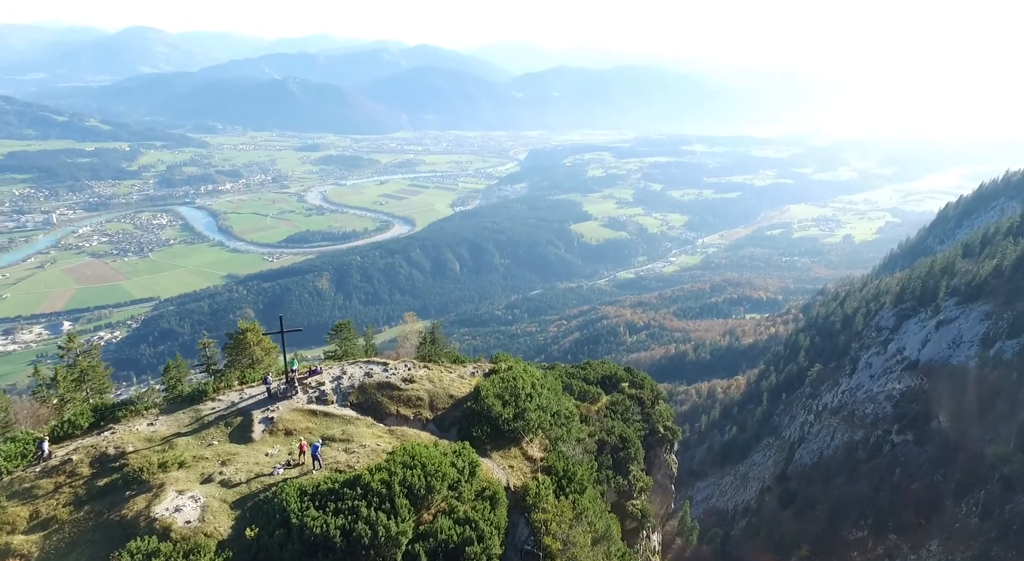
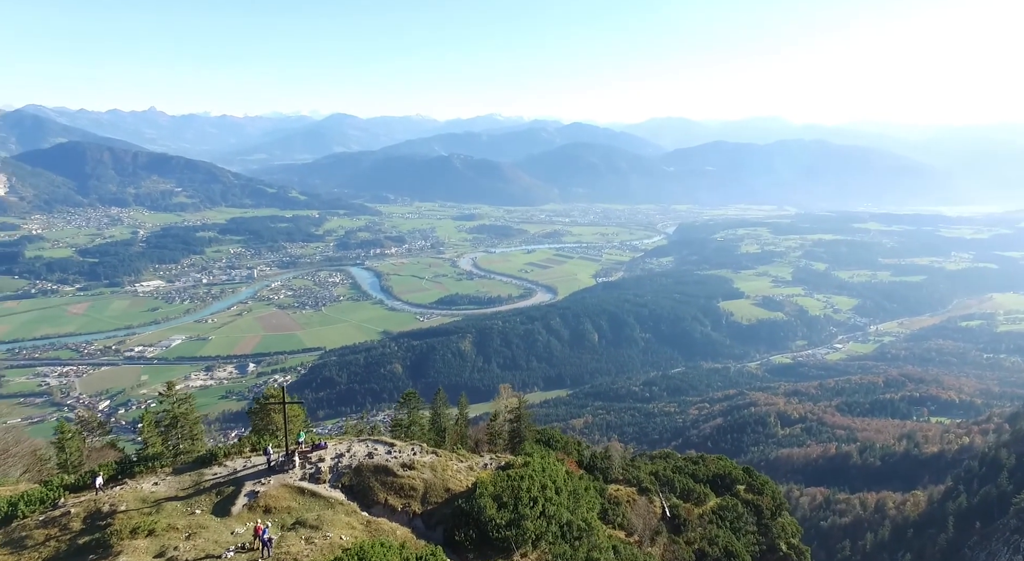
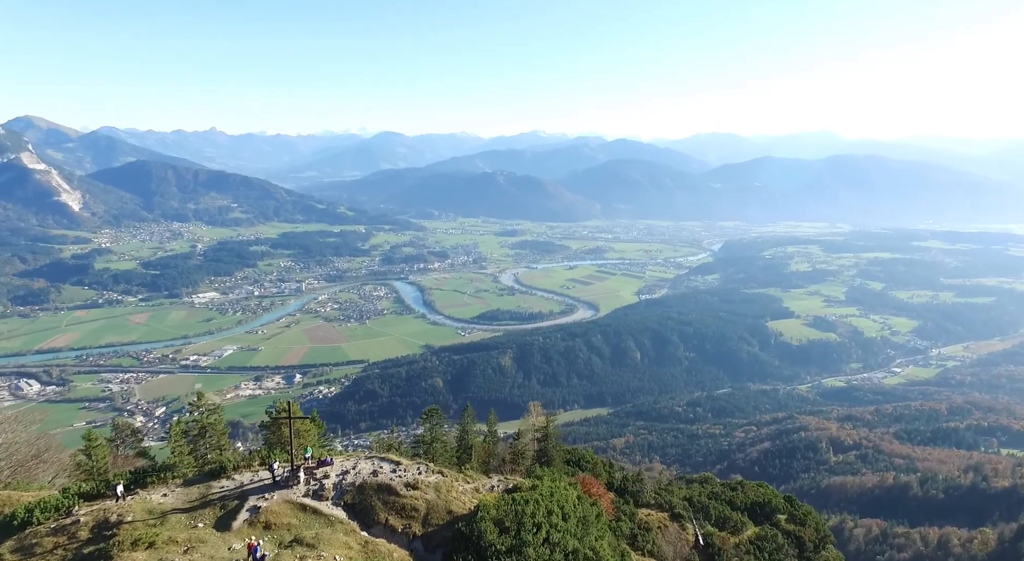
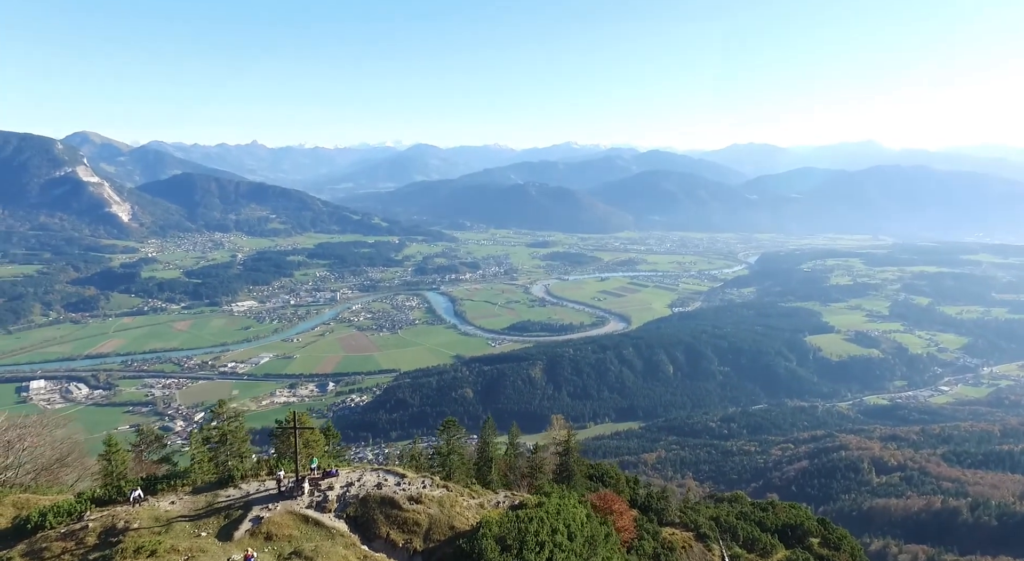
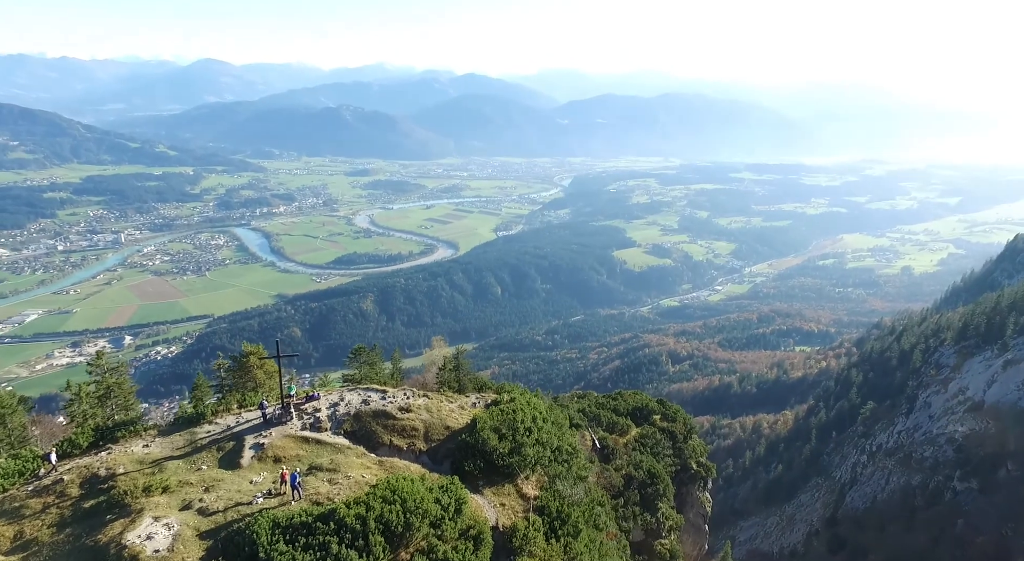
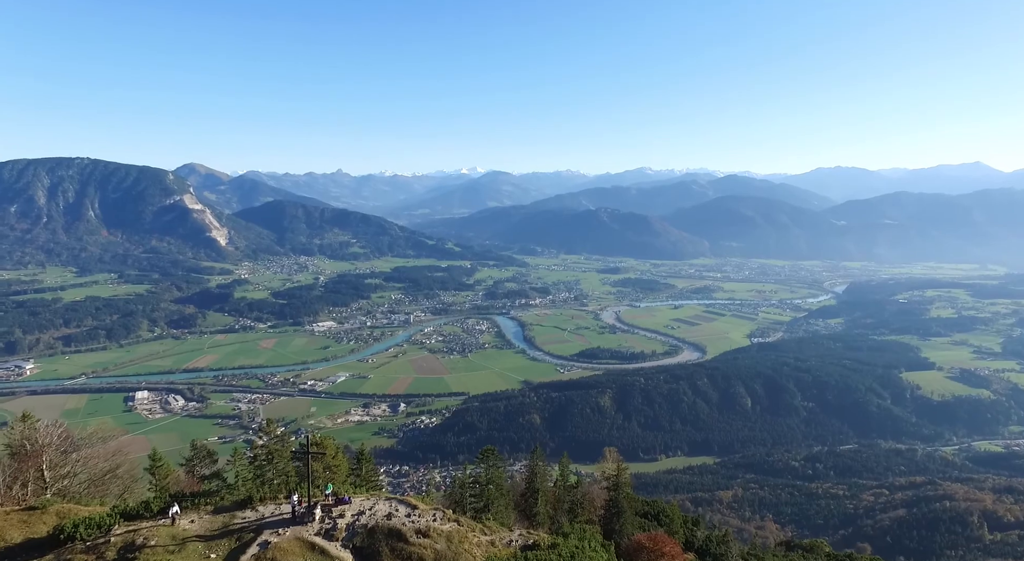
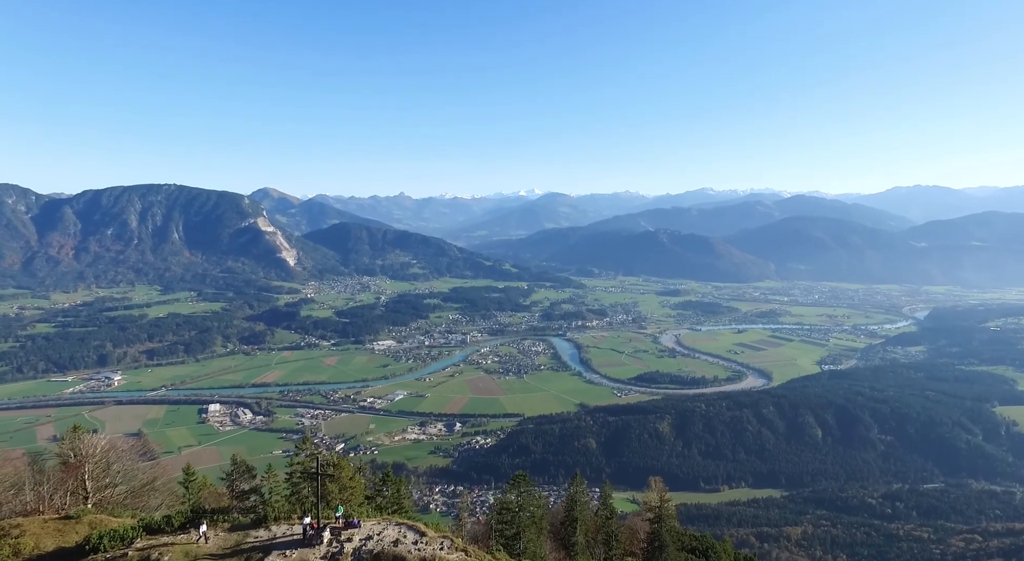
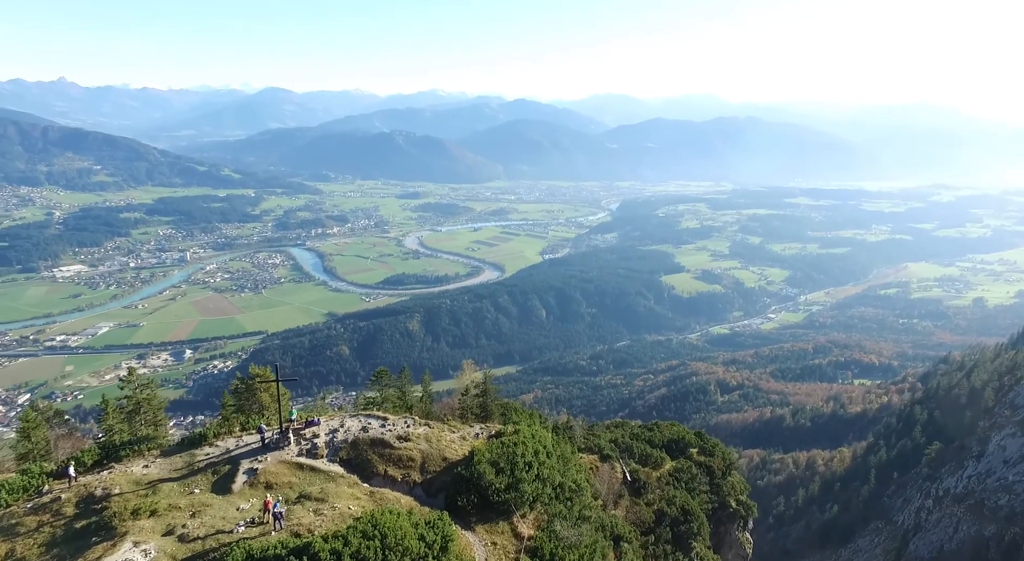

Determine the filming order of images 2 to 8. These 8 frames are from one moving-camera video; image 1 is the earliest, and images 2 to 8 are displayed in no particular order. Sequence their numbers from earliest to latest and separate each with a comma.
5, 8, 2, 3, 4, 6, 7
